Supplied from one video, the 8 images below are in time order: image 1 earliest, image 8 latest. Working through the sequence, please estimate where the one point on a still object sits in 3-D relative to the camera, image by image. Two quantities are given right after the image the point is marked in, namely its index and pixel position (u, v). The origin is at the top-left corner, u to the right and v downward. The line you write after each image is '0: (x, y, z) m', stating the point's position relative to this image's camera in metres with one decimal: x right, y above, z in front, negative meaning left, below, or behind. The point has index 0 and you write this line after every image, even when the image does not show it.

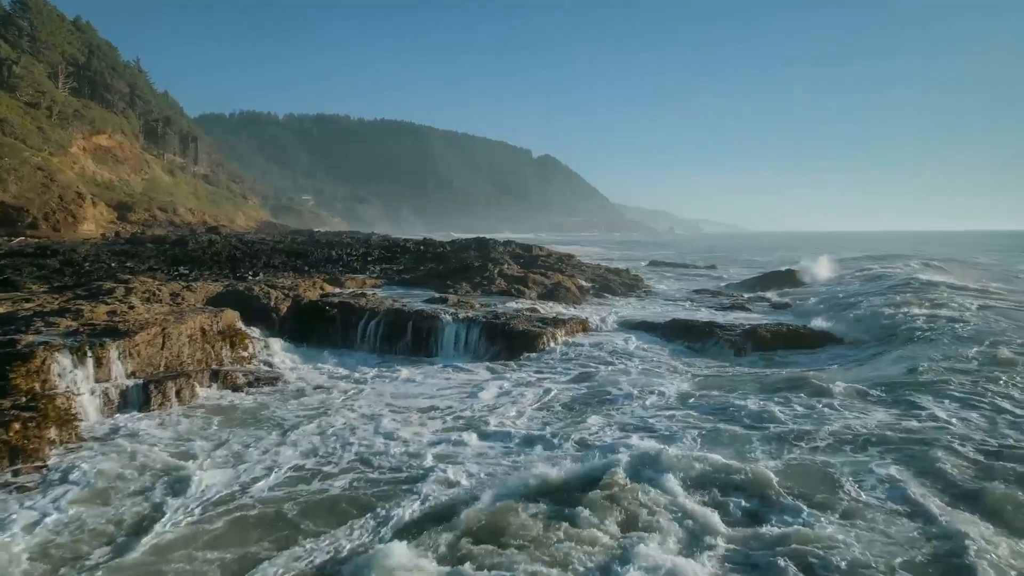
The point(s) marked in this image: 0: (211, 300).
0: (-9.0, -0.3, +15.3) m
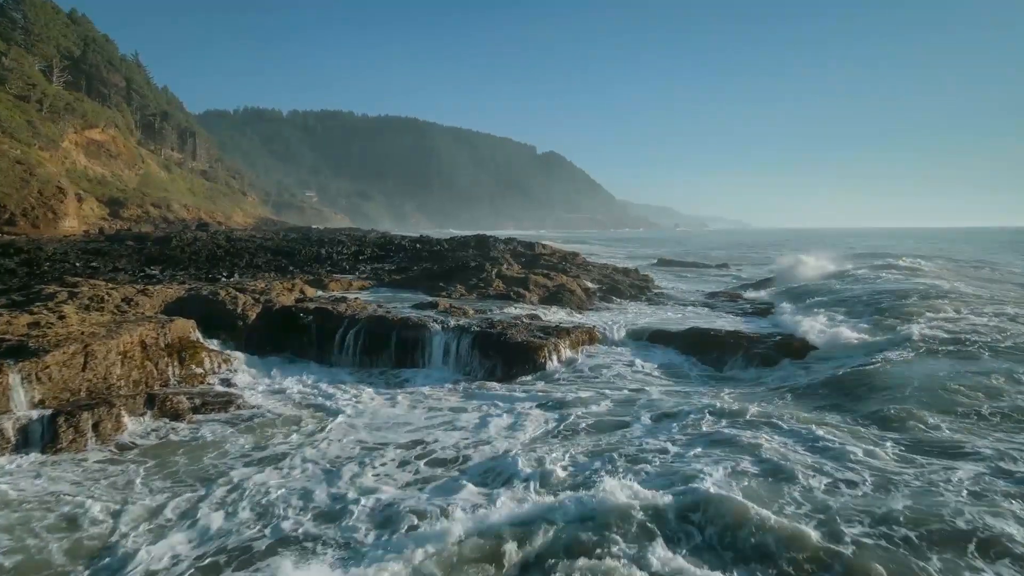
0: (-9.0, -0.5, +13.6) m
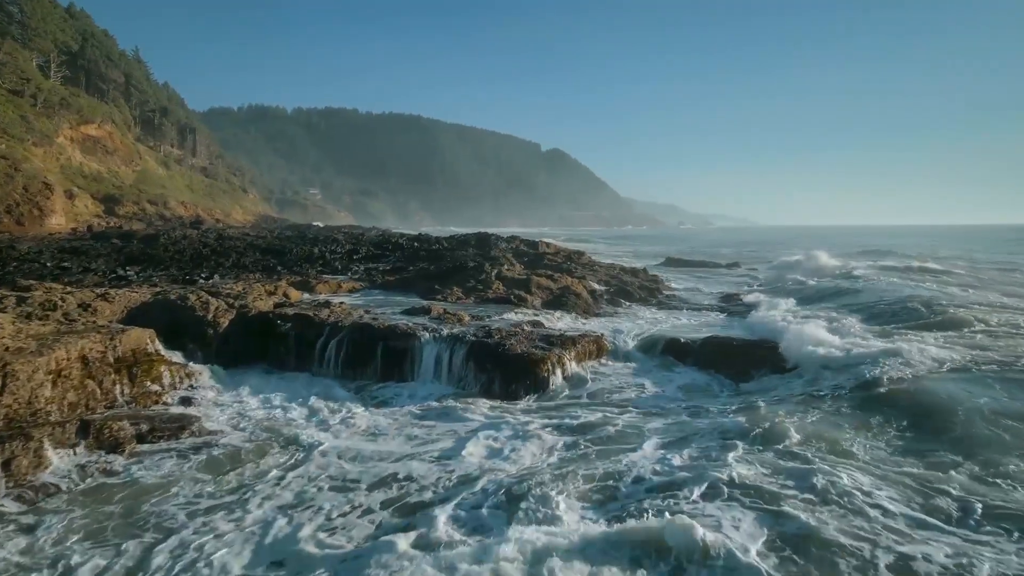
0: (-9.0, -0.6, +12.3) m
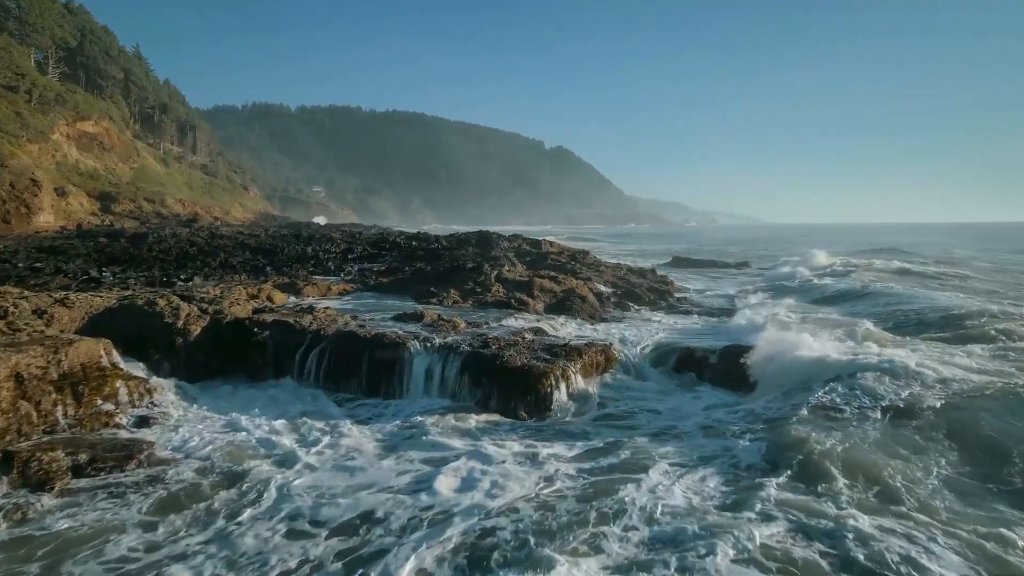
0: (-9.1, -0.6, +11.2) m
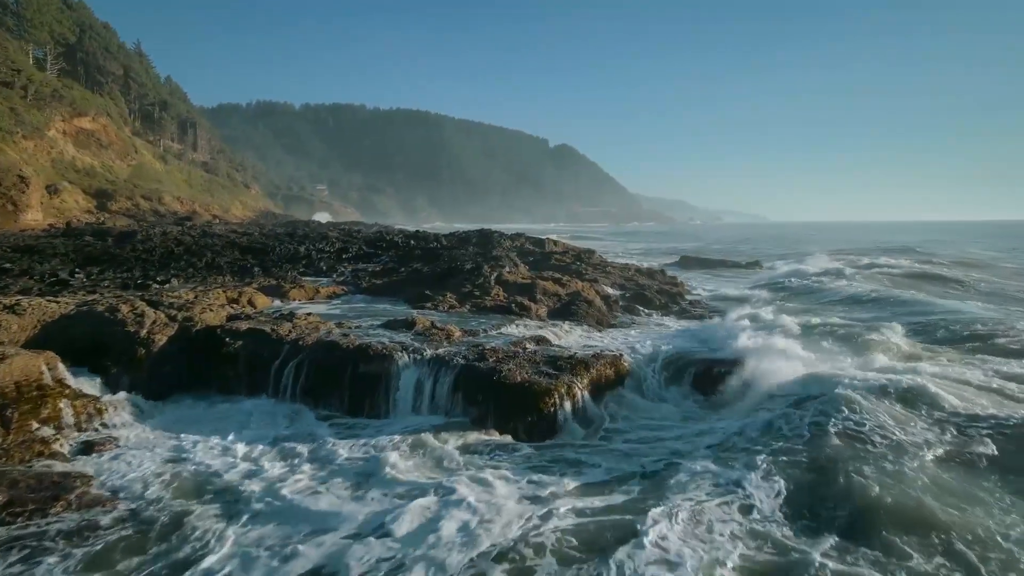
0: (-9.1, -0.7, +10.1) m
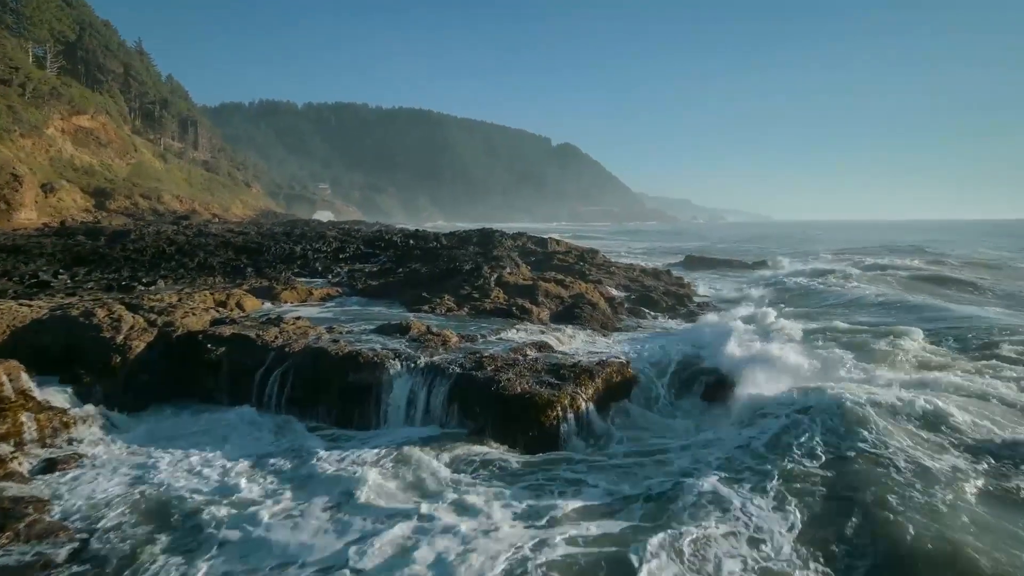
0: (-9.1, -0.8, +9.5) m
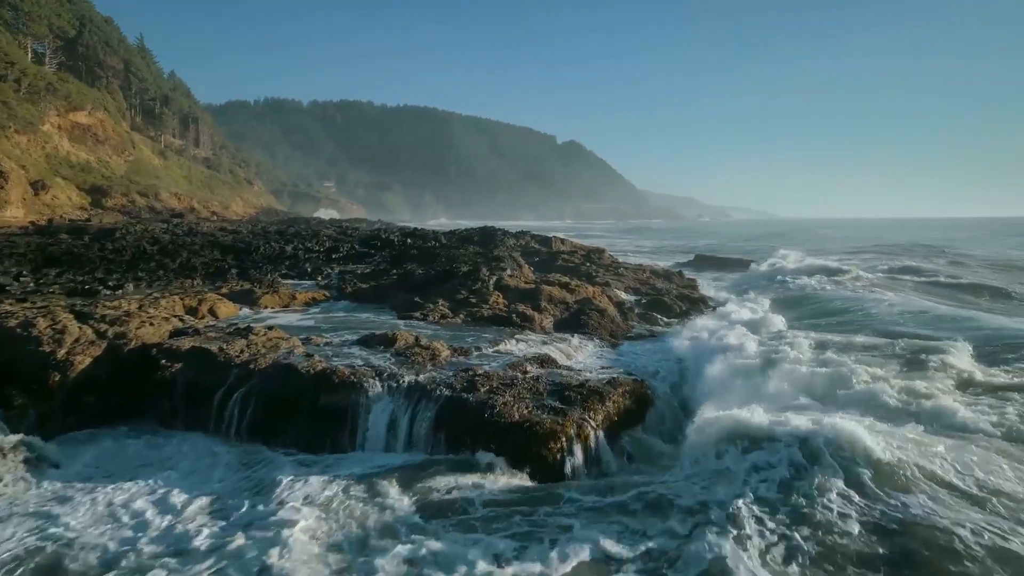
0: (-9.1, -0.9, +8.3) m
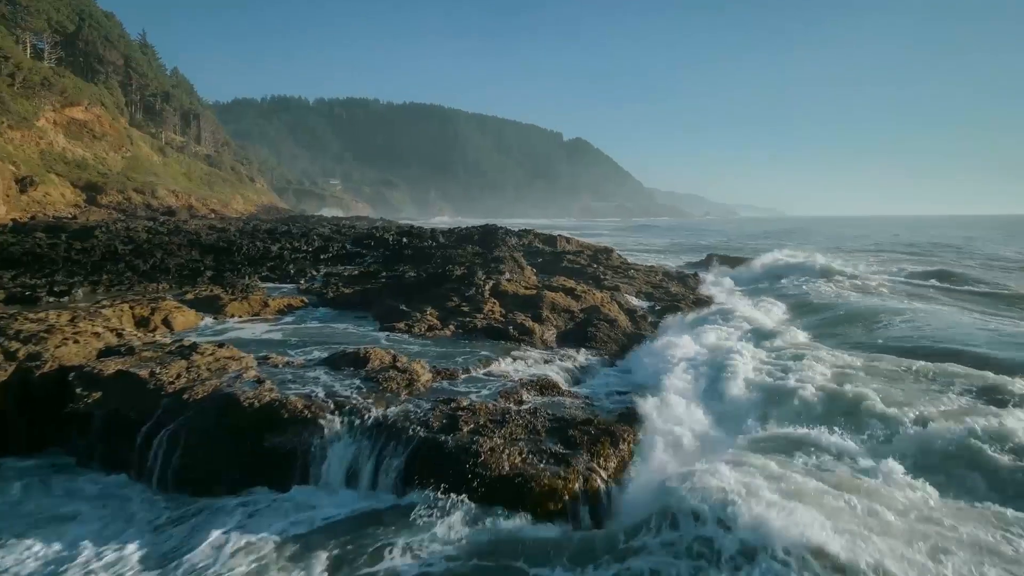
0: (-9.2, -1.1, +6.9) m
